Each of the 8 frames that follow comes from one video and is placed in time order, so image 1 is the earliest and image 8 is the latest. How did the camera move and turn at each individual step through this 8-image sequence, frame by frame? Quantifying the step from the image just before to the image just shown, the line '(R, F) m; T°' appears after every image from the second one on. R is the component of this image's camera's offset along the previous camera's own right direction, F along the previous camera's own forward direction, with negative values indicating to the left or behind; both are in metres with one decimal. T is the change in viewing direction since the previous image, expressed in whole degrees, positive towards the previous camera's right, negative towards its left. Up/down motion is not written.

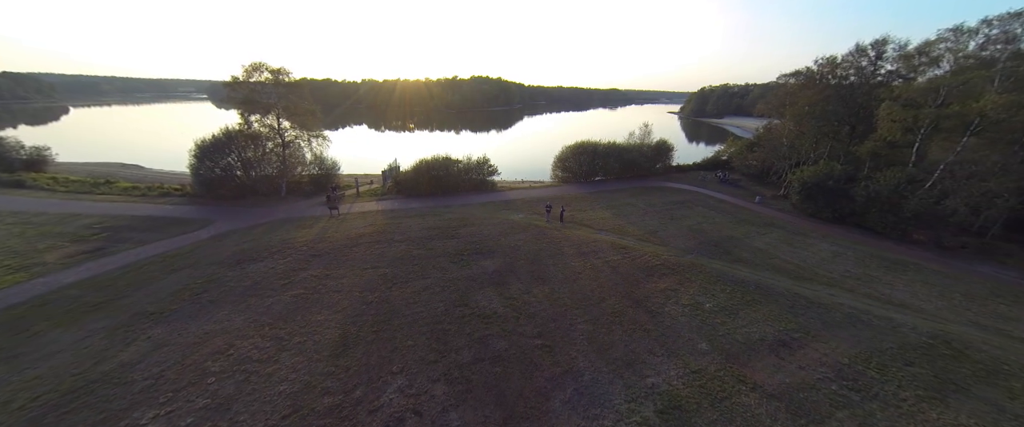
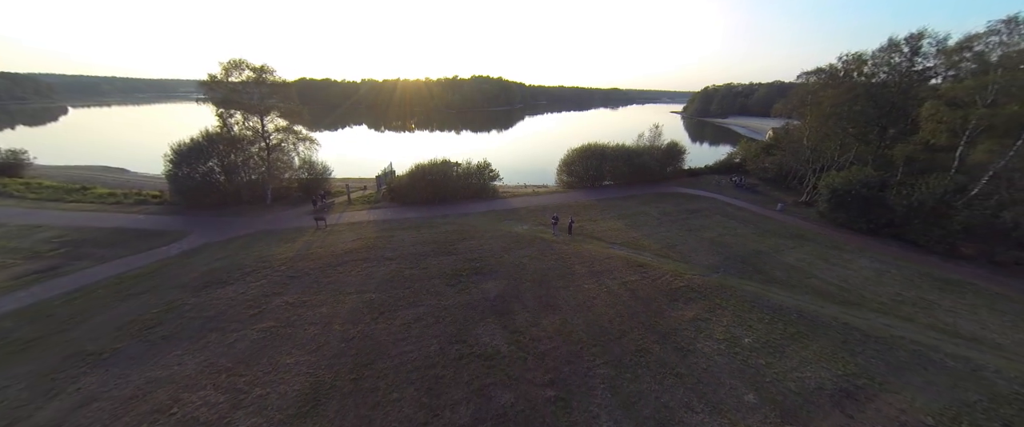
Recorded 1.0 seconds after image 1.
(-0.2, +1.6) m; 0°
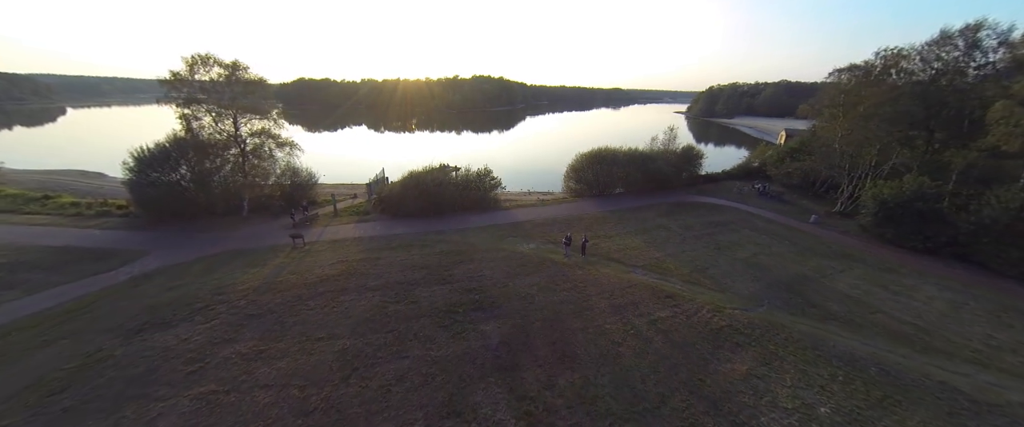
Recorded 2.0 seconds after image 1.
(-0.2, +2.2) m; 0°
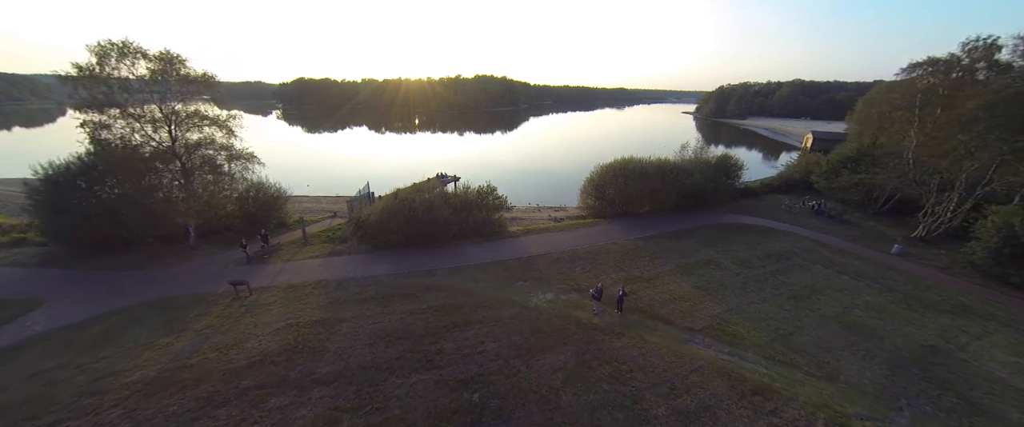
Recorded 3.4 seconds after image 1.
(-0.3, +3.7) m; 0°
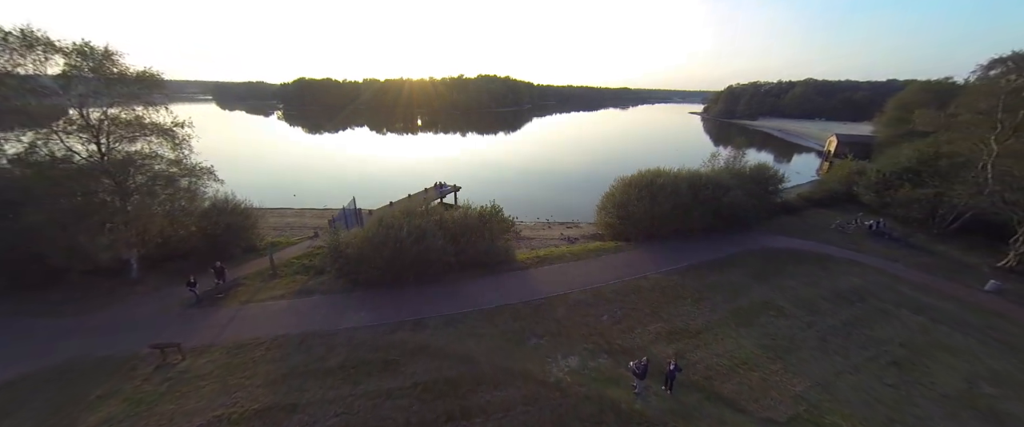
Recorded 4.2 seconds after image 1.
(-0.3, +2.7) m; 0°
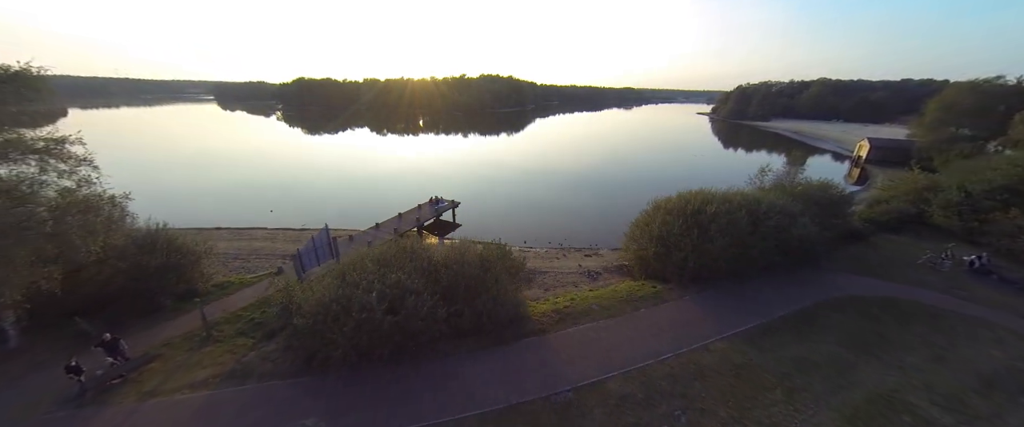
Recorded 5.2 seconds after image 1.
(-0.3, +3.4) m; 0°
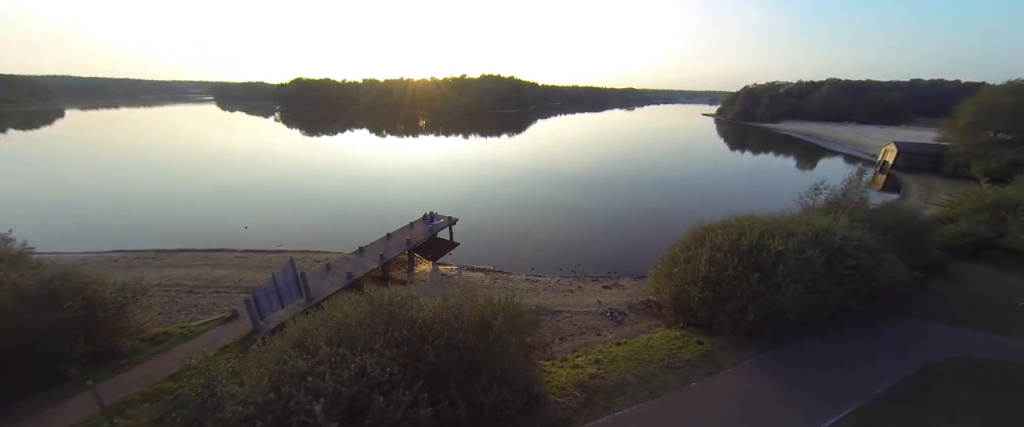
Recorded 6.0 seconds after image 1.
(-0.2, +2.7) m; 0°
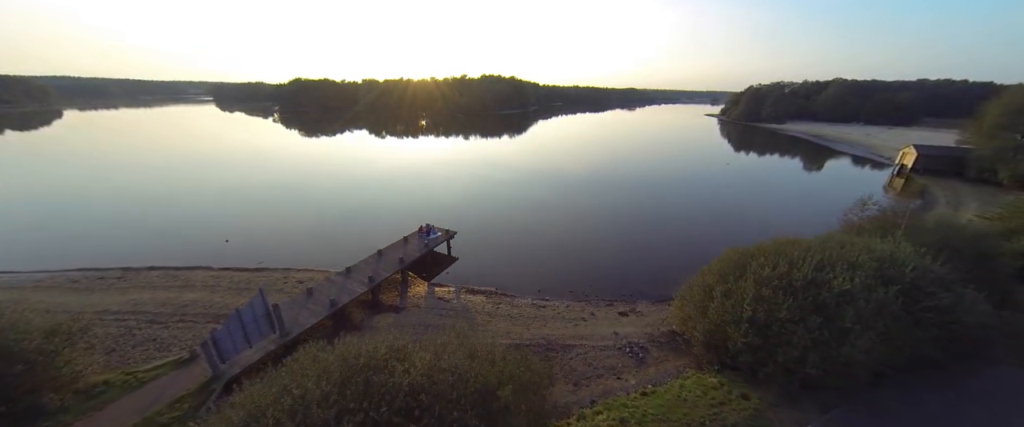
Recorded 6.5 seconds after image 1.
(-0.2, +1.7) m; 0°
